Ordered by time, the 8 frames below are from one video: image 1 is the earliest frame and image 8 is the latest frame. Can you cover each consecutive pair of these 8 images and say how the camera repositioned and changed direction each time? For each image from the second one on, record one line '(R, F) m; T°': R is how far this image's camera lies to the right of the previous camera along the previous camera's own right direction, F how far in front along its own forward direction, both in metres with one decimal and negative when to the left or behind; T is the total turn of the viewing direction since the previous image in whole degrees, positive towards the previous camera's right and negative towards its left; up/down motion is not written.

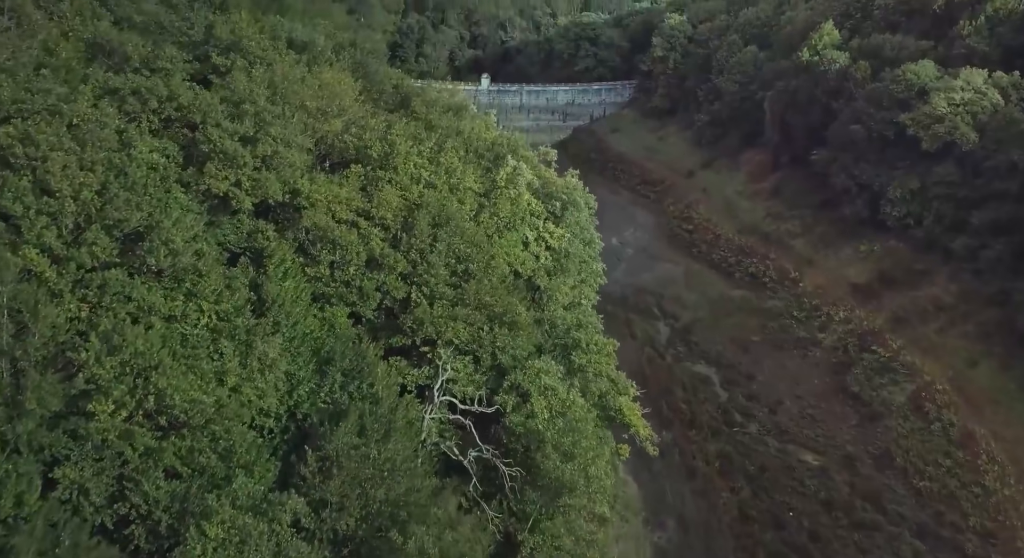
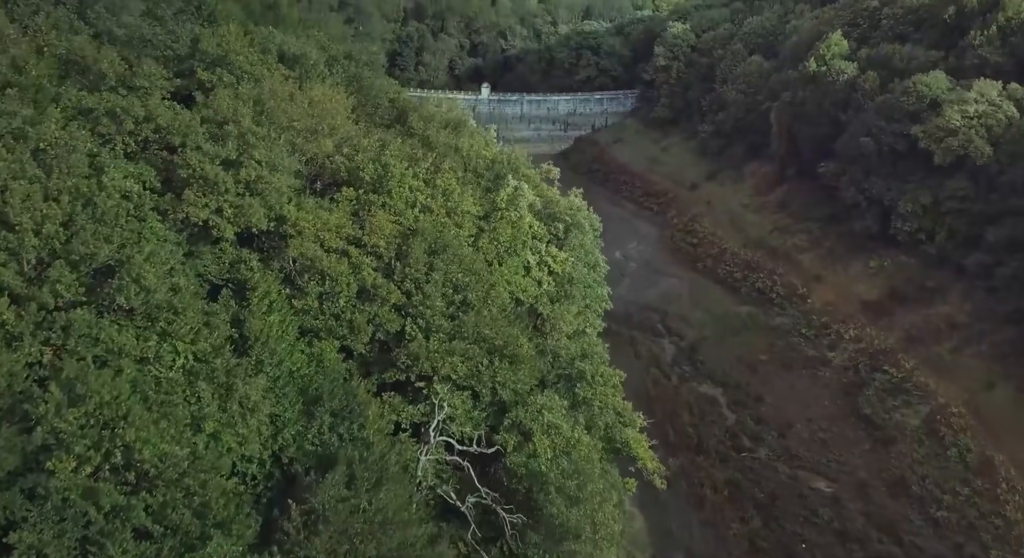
(0.0, +1.1) m; 0°
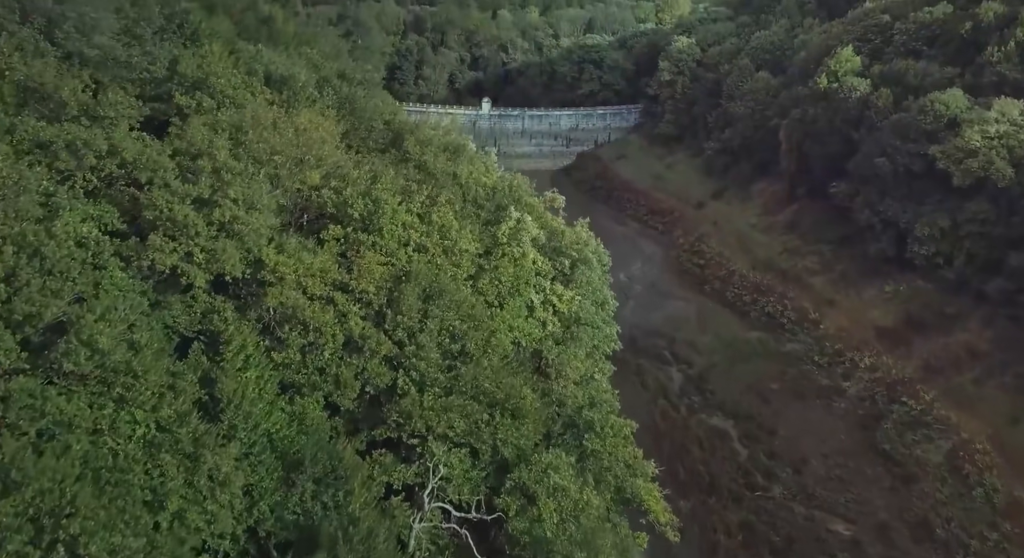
(0.0, +1.5) m; 0°
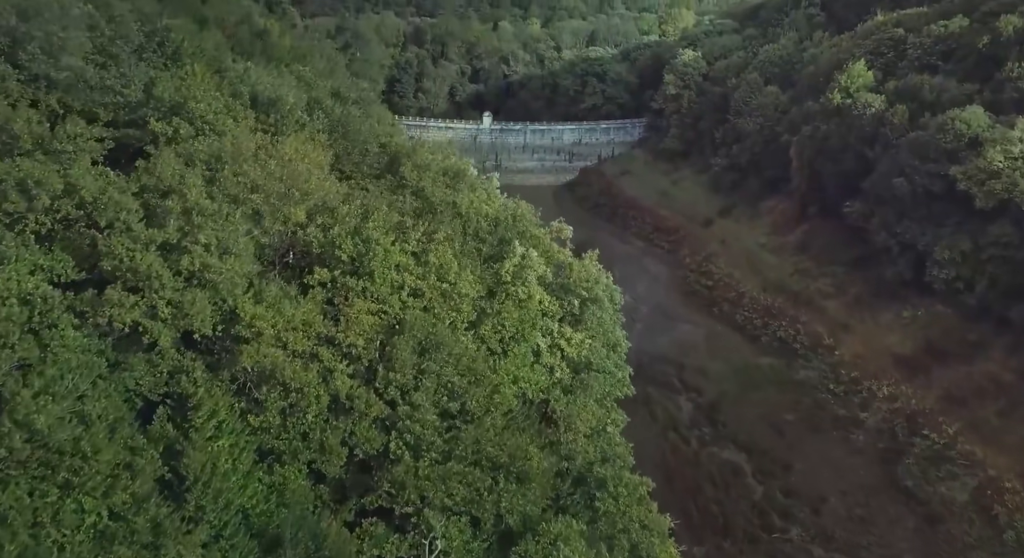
(-0.1, +1.5) m; 0°
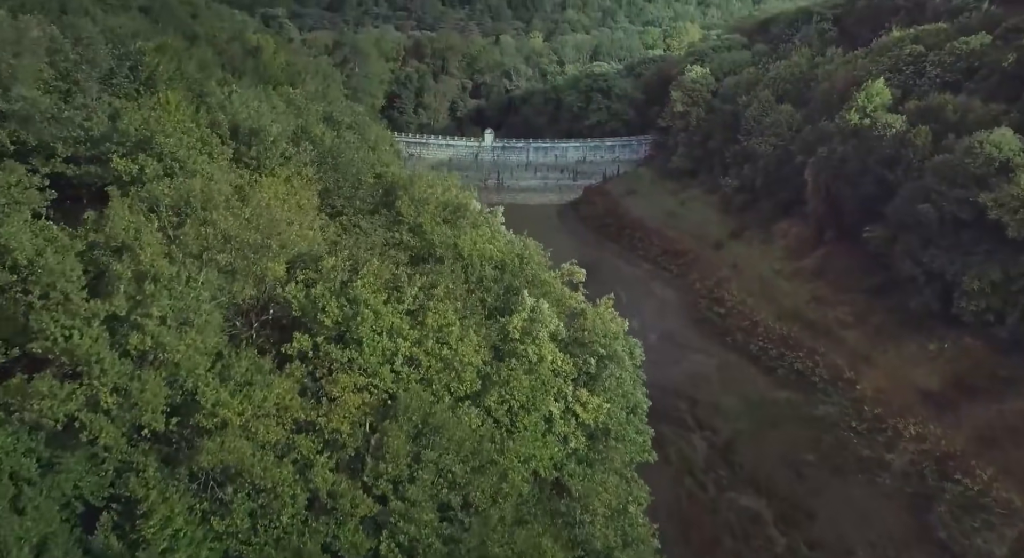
(-0.1, +1.9) m; 0°
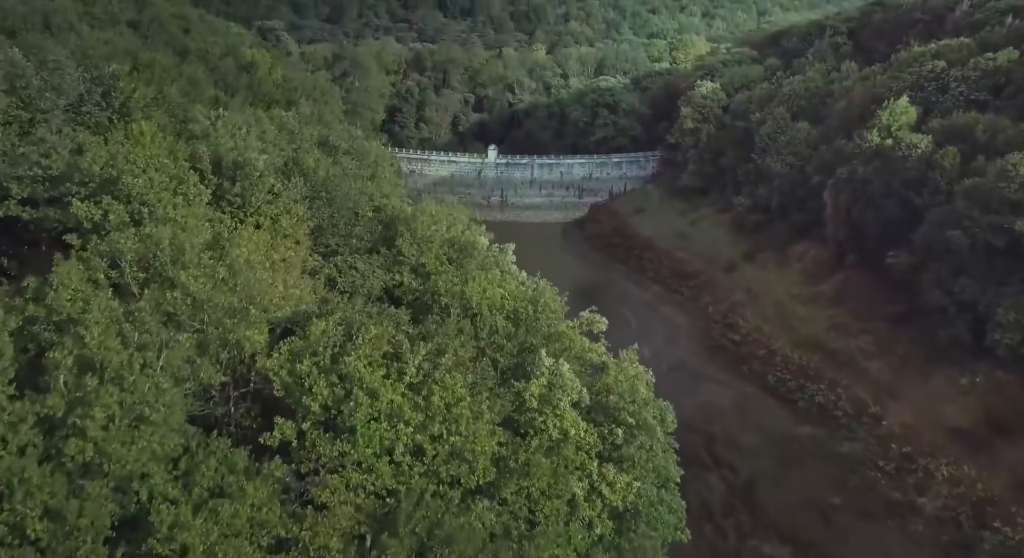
(-0.2, +1.9) m; 0°
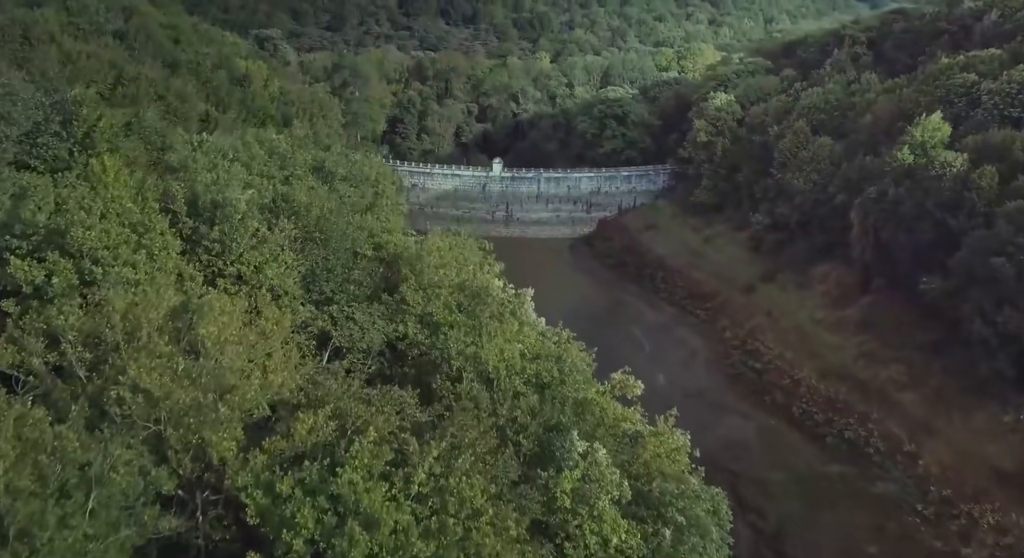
(-0.3, +2.2) m; 0°
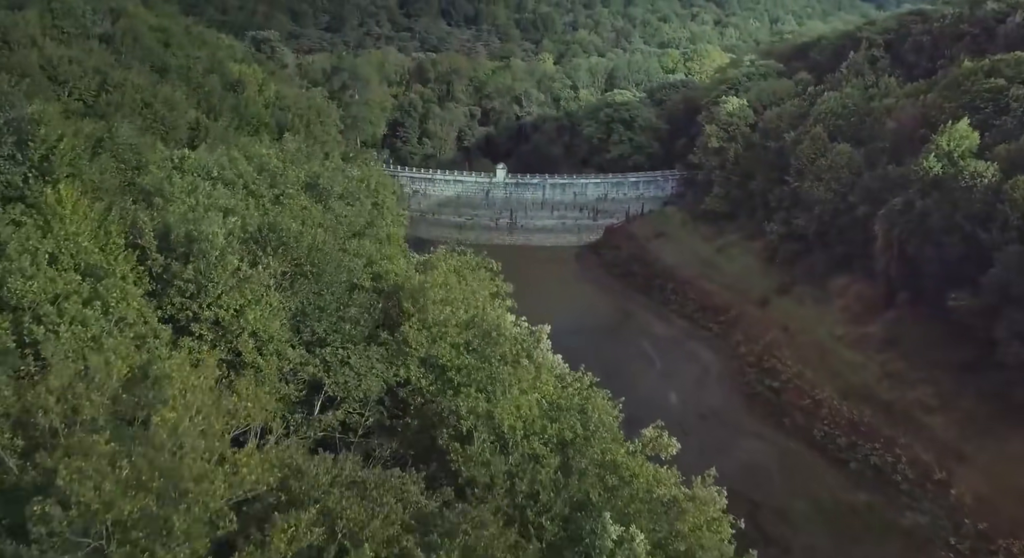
(-0.2, +1.8) m; 0°
